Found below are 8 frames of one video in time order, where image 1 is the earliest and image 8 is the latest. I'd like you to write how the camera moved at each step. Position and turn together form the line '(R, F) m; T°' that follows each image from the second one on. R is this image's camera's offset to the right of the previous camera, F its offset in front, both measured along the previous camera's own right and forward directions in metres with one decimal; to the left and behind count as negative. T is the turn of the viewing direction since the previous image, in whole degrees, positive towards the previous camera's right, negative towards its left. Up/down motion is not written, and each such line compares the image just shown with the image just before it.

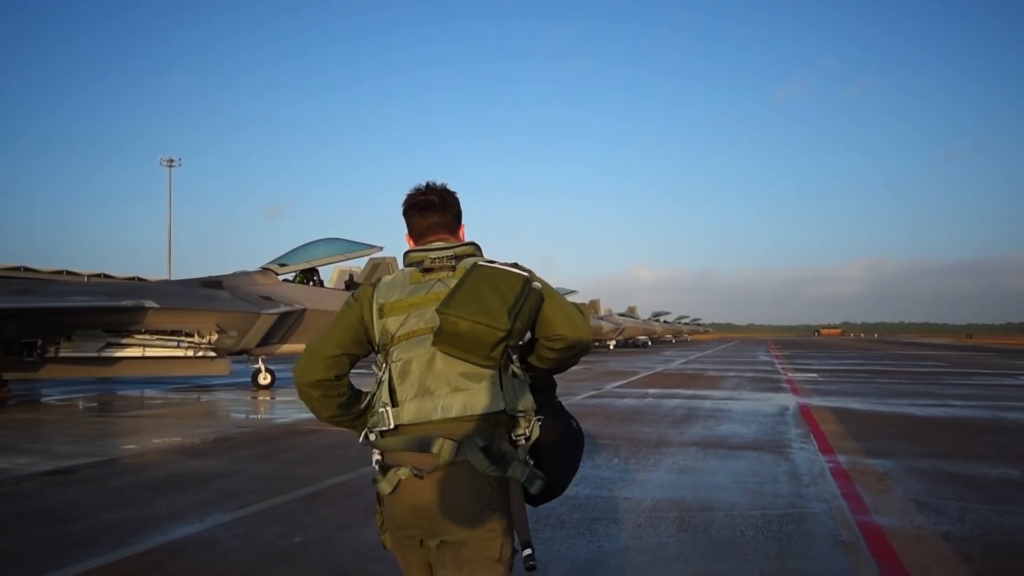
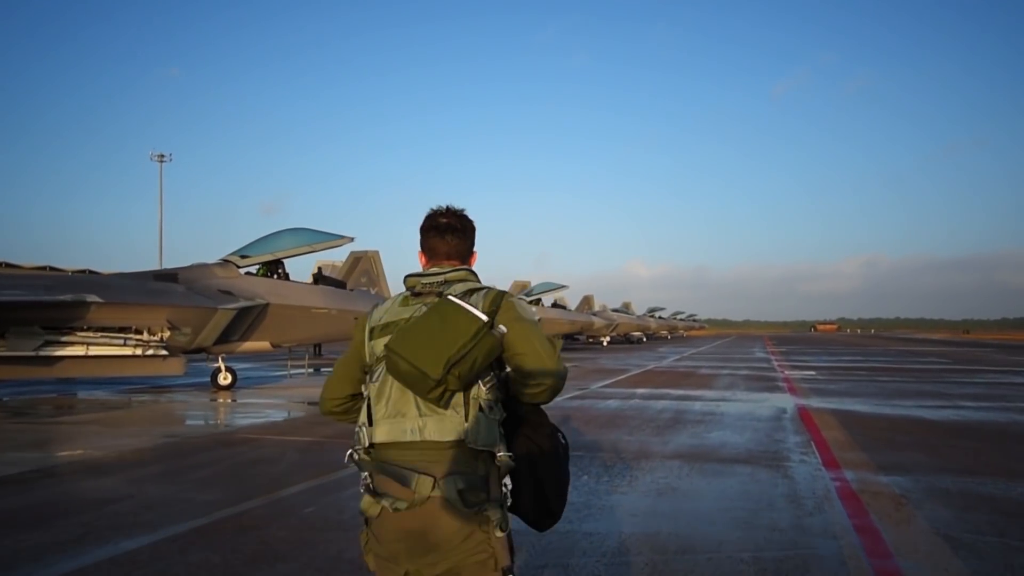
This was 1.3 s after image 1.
(+0.4, +1.2) m; 0°
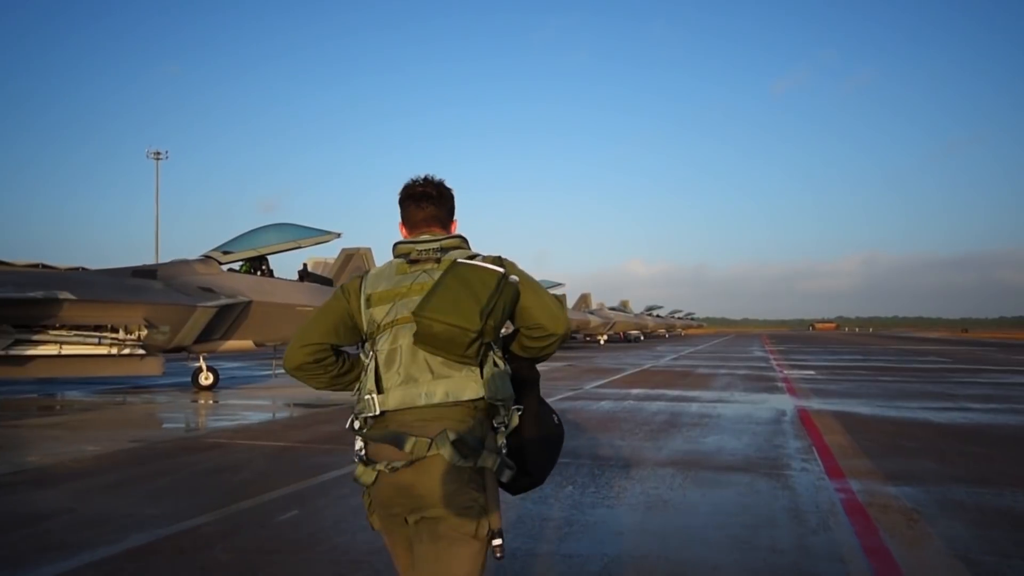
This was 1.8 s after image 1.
(+0.2, +0.5) m; 0°
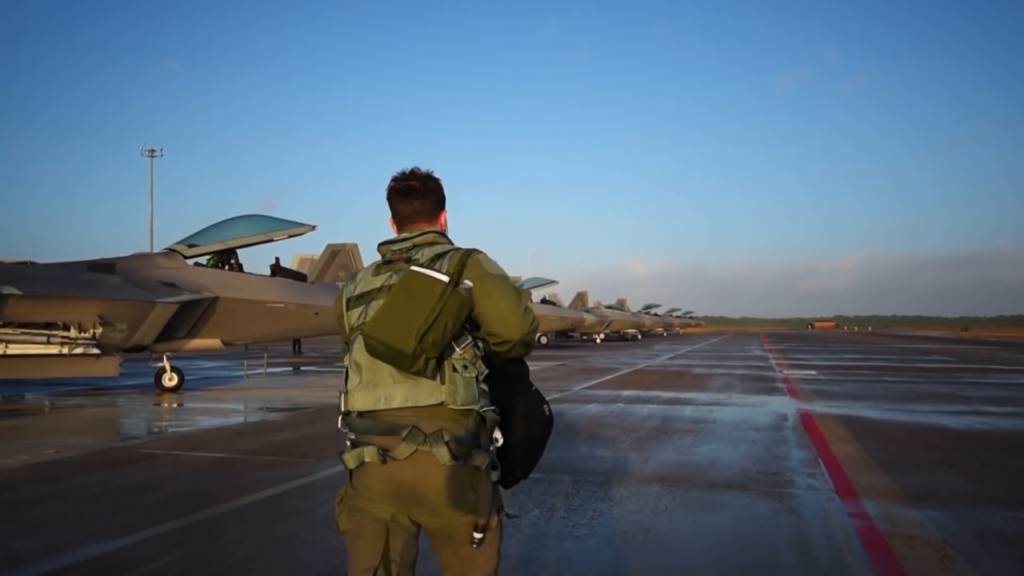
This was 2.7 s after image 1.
(+0.3, +1.0) m; 0°
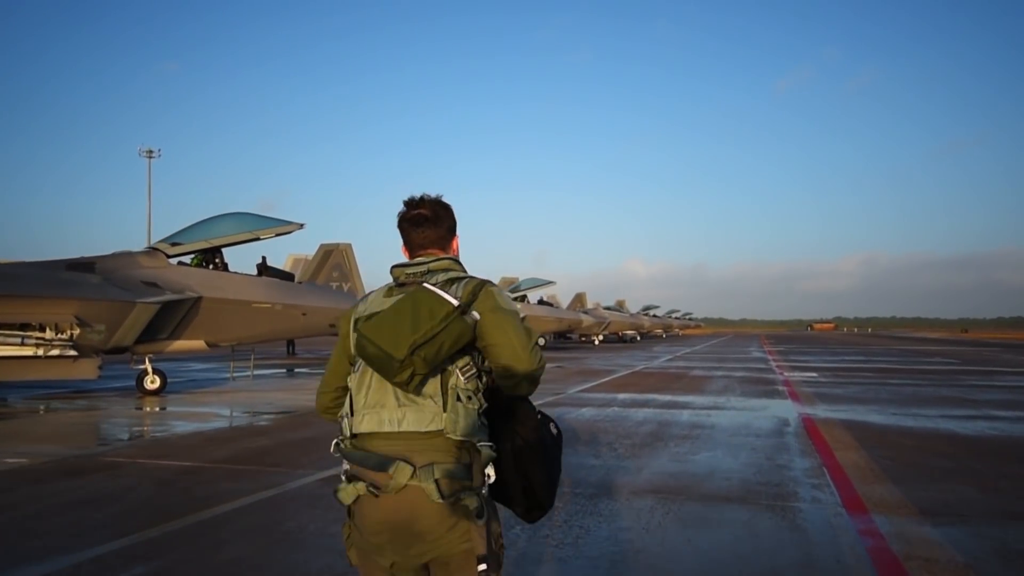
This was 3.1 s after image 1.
(+0.1, +0.4) m; 0°
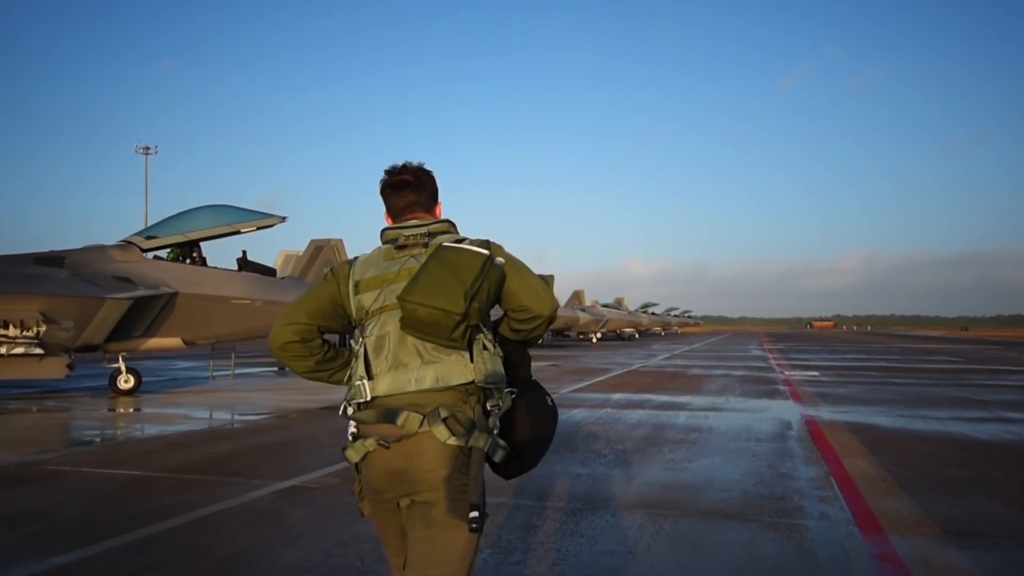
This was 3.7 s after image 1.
(+0.2, +0.6) m; 0°
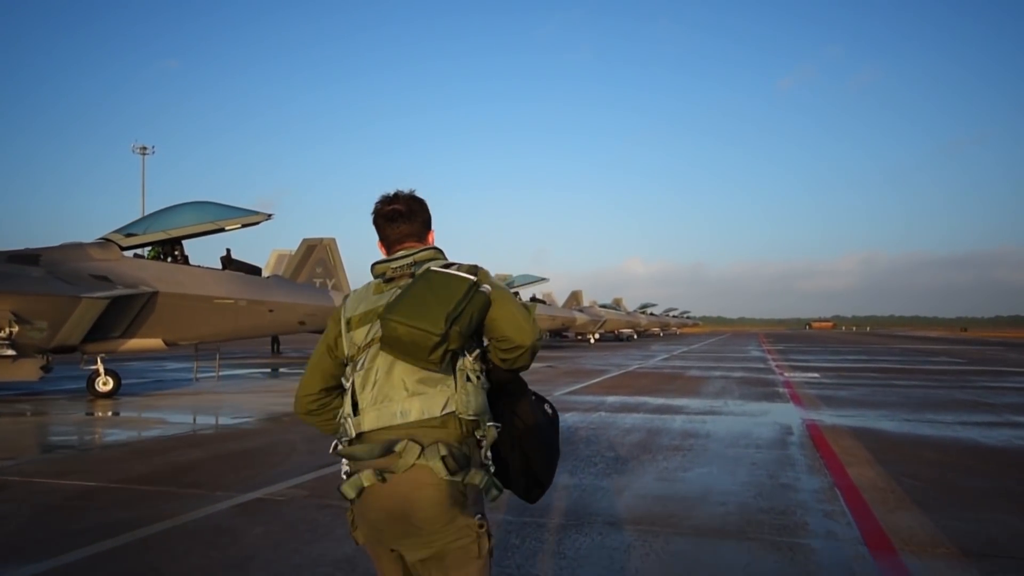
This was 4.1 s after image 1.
(+0.1, +0.4) m; 0°
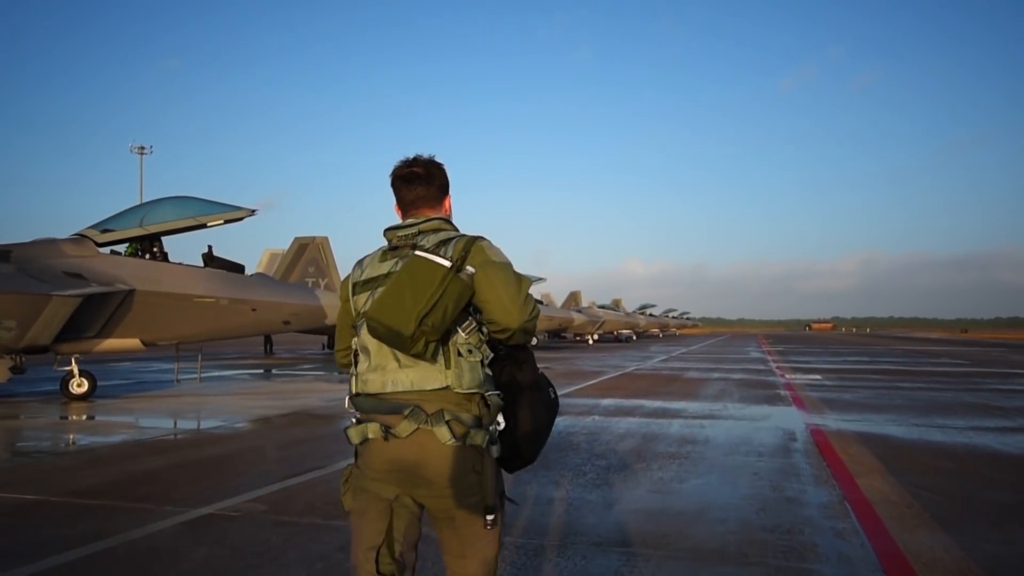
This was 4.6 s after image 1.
(+0.1, +0.5) m; 0°
